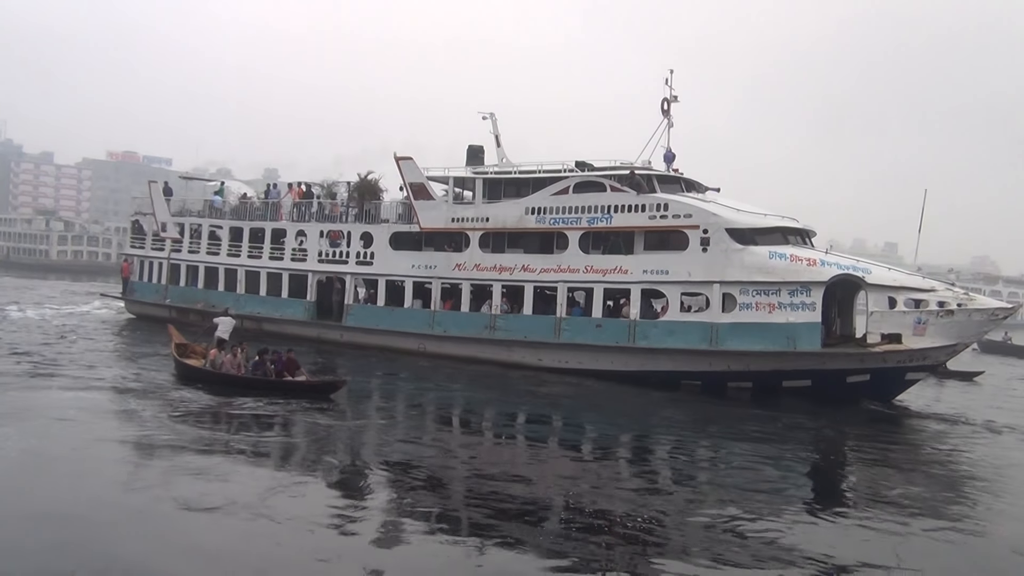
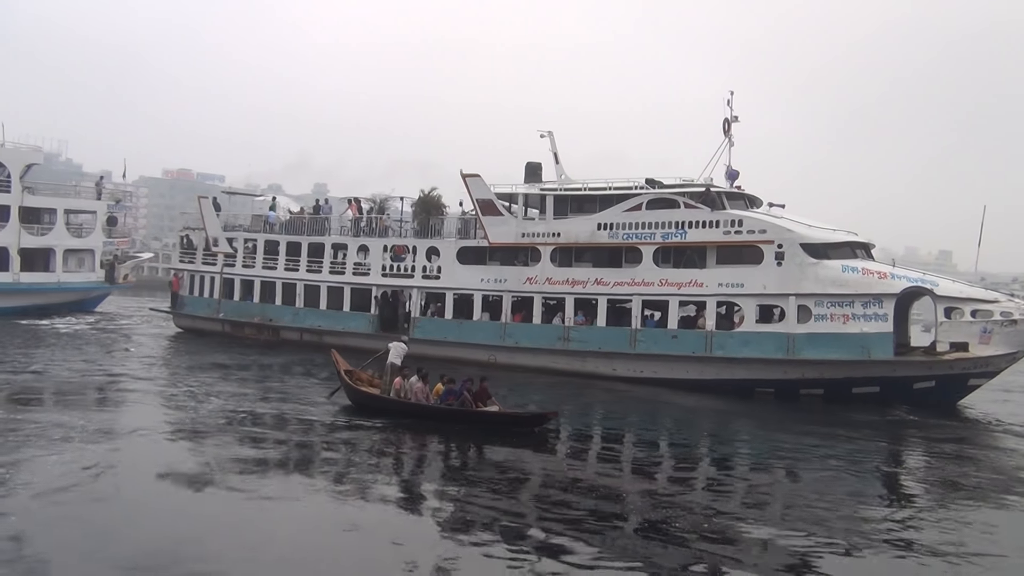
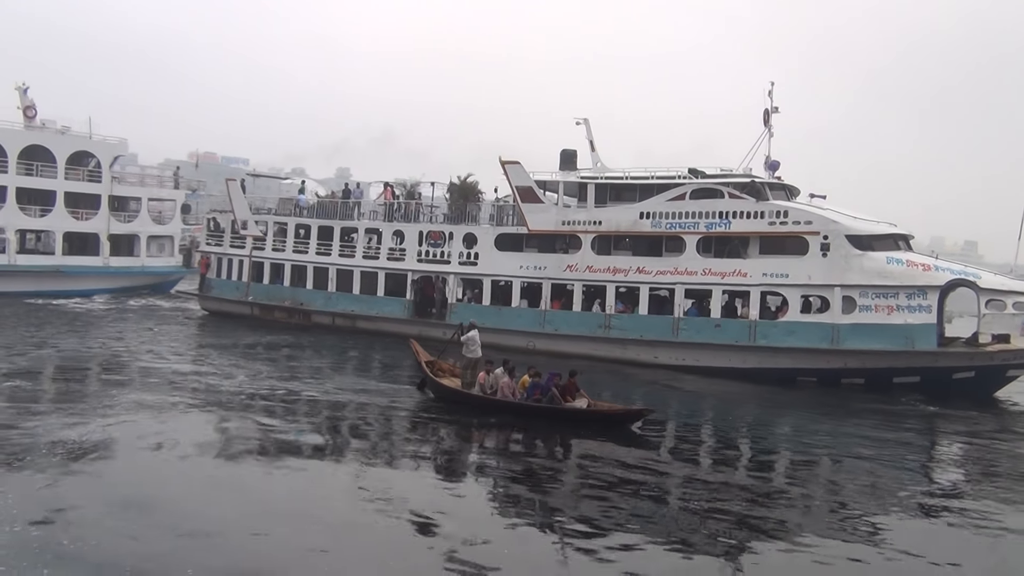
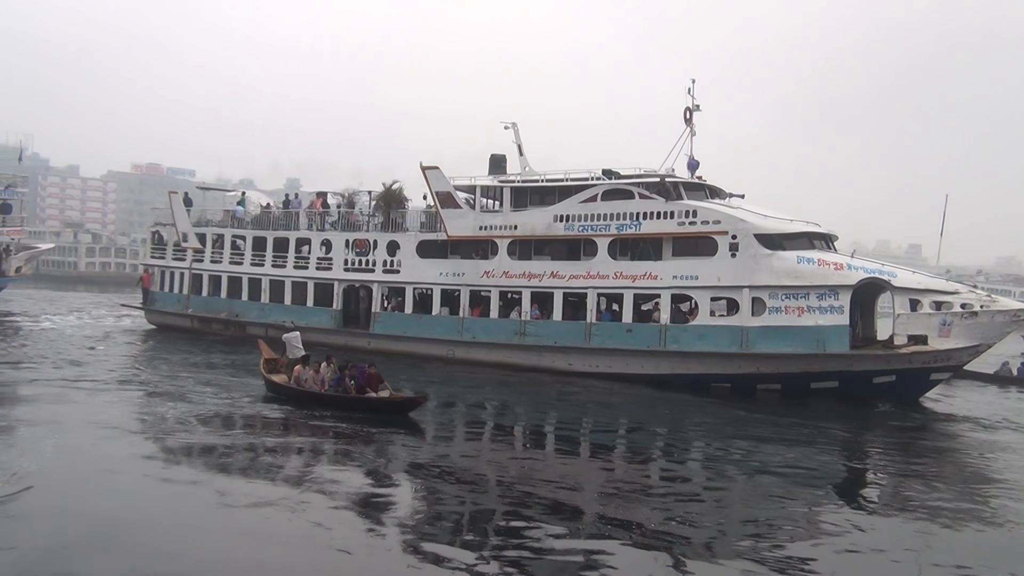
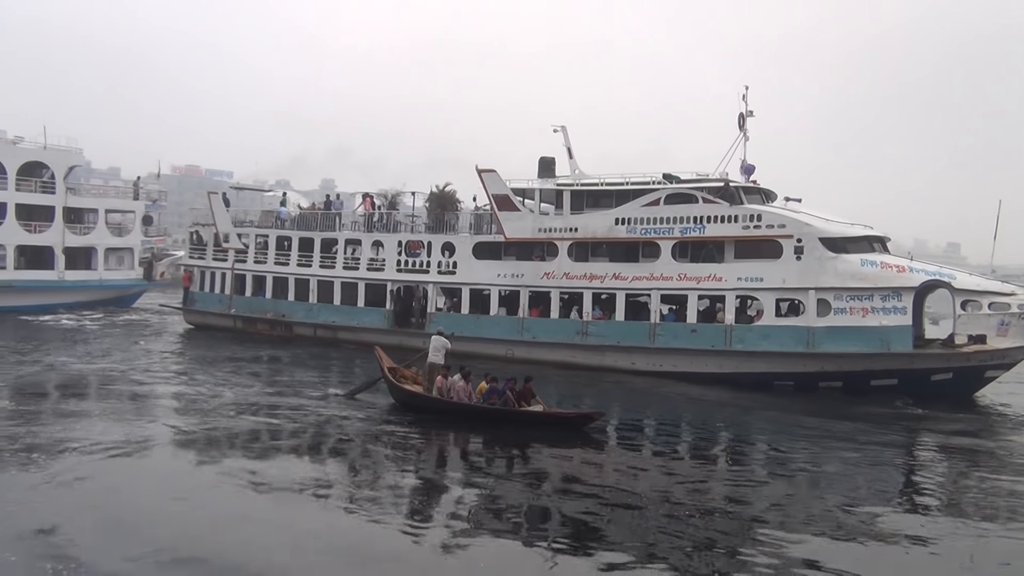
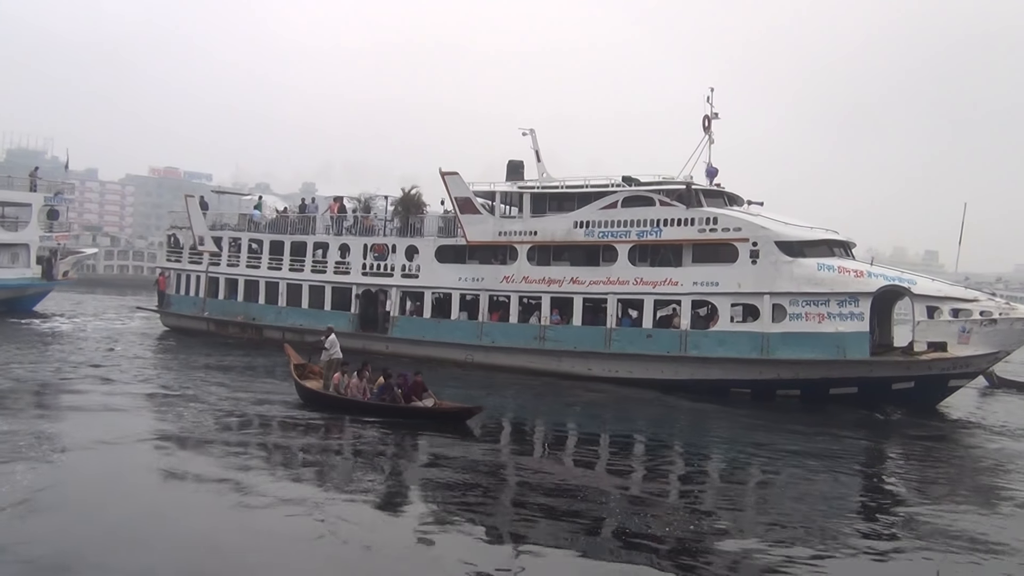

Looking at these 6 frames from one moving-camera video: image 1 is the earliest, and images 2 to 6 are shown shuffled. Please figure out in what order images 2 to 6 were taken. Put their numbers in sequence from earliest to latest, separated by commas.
4, 6, 2, 5, 3
